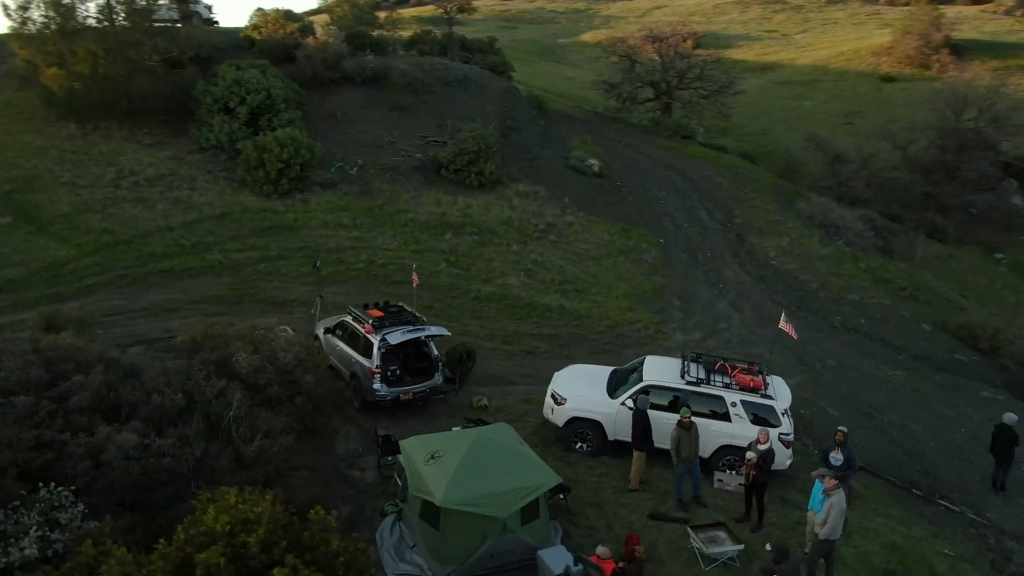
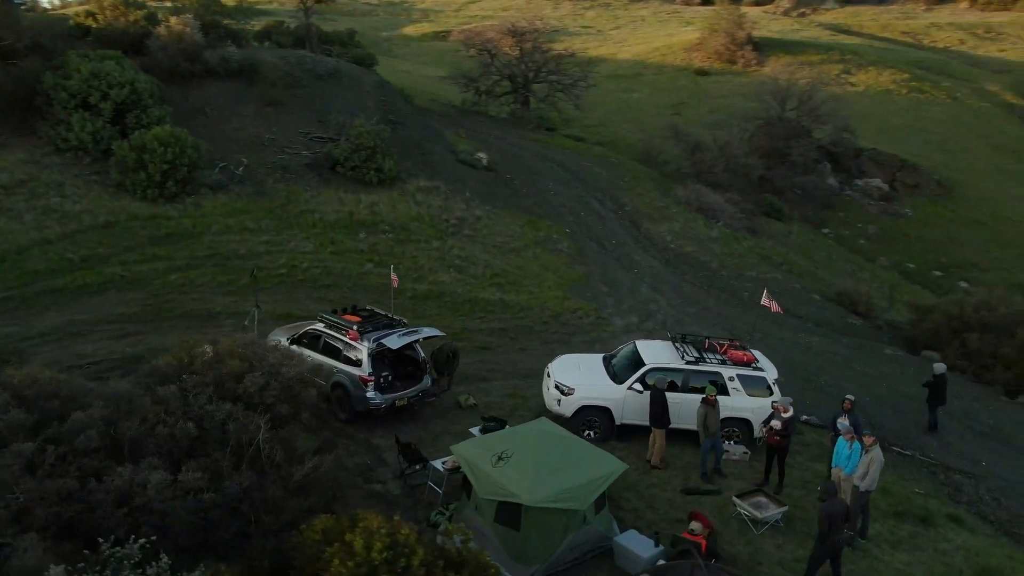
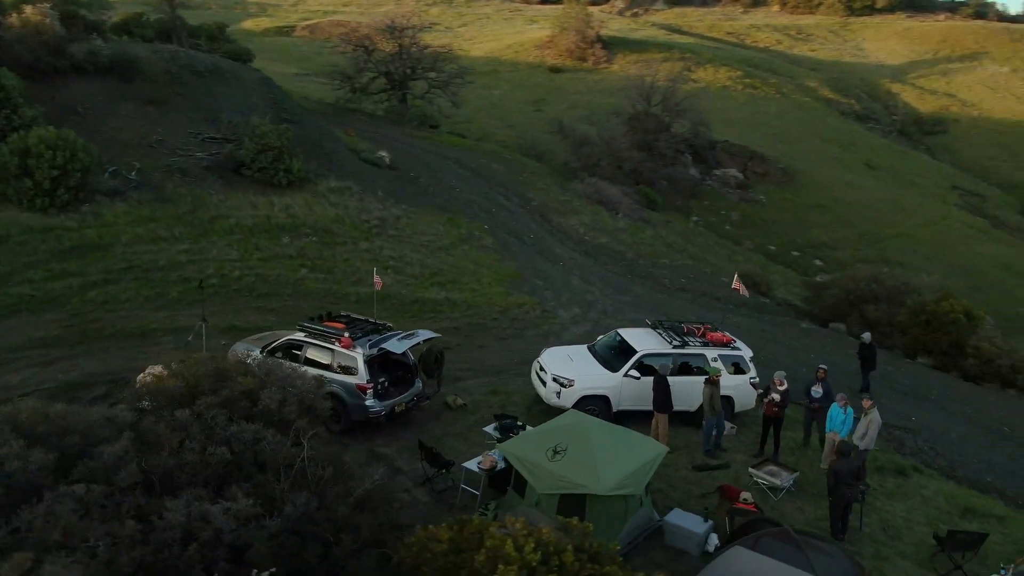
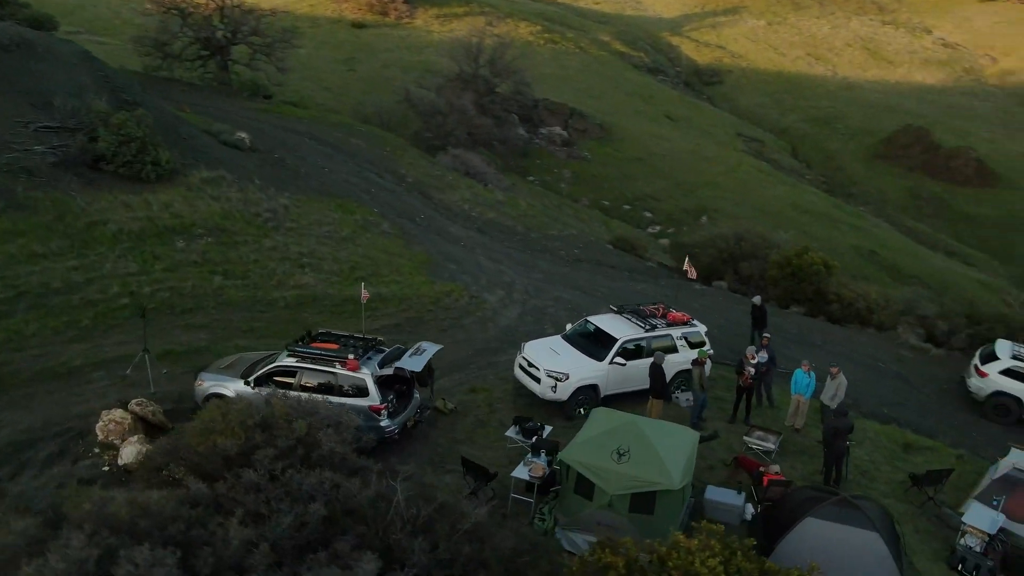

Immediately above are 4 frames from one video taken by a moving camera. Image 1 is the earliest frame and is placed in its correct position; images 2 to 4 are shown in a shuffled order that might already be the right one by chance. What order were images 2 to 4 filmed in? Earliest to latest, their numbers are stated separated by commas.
2, 3, 4
